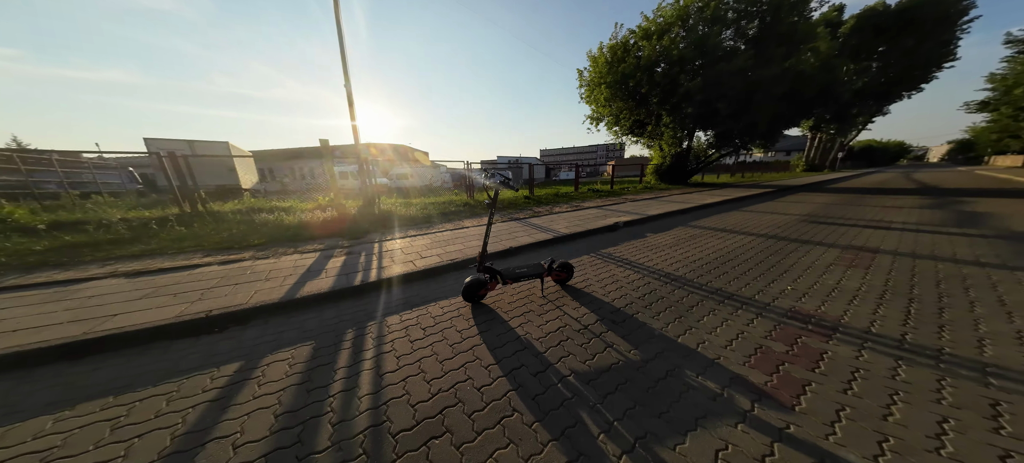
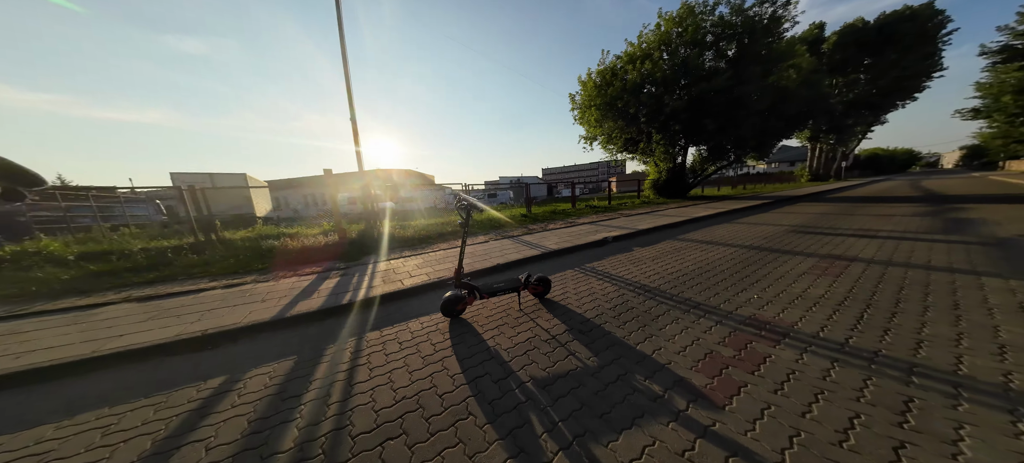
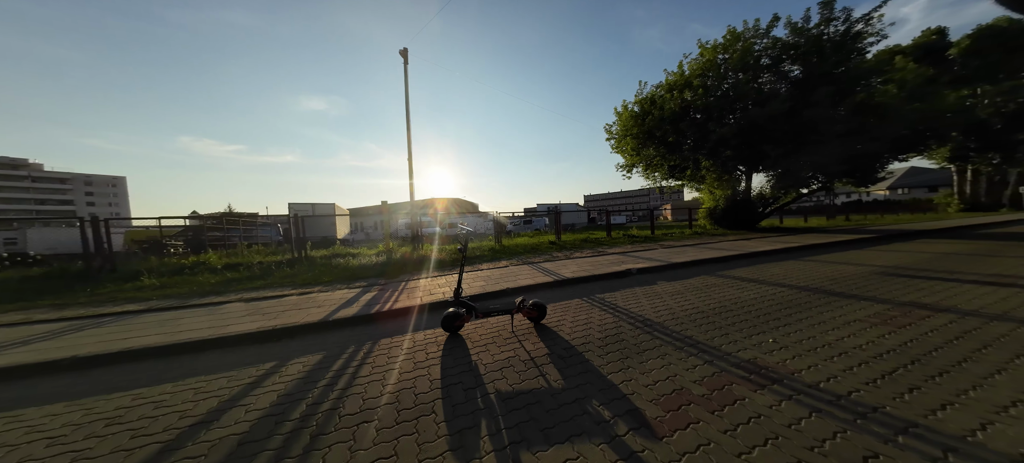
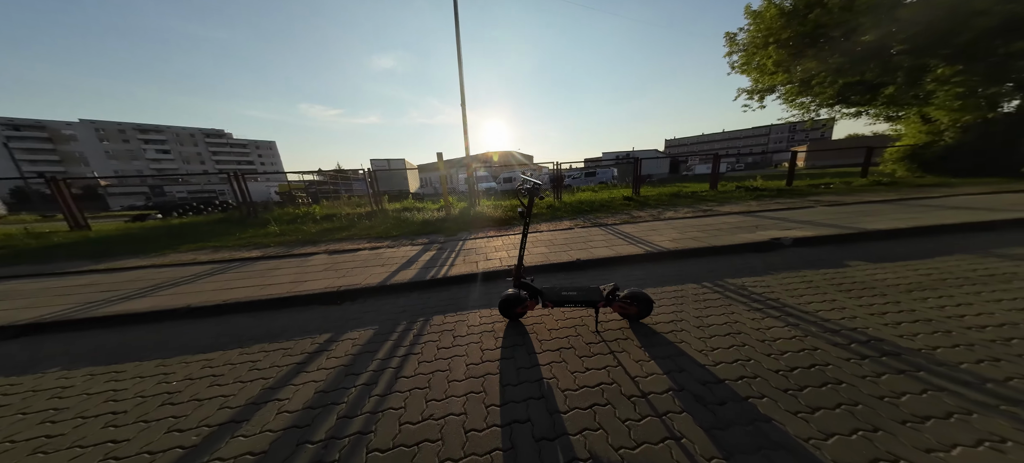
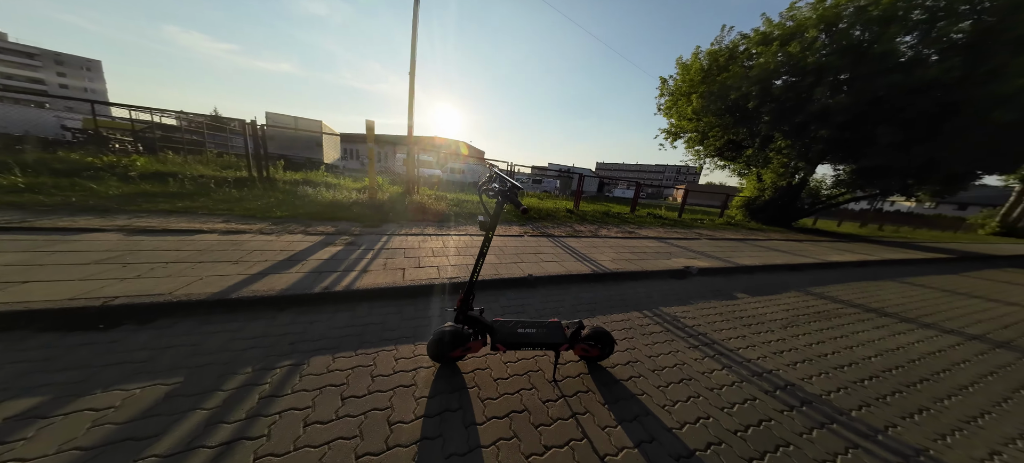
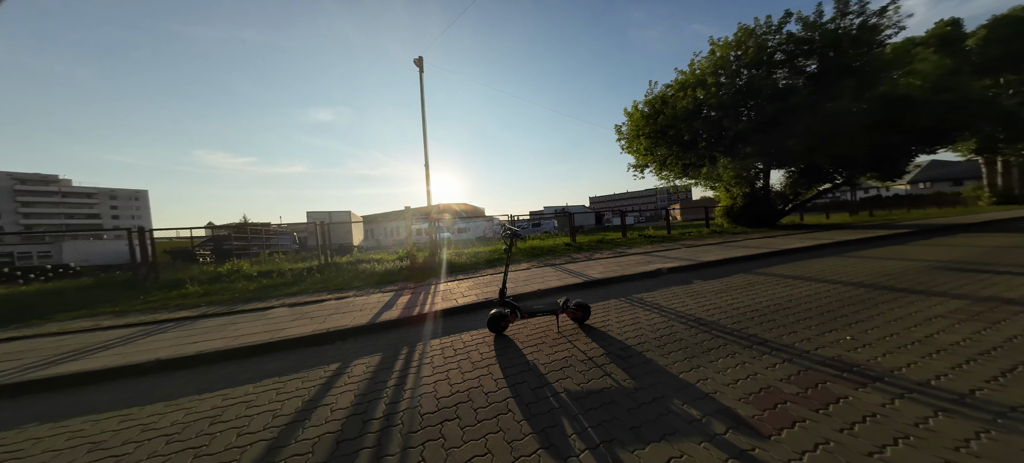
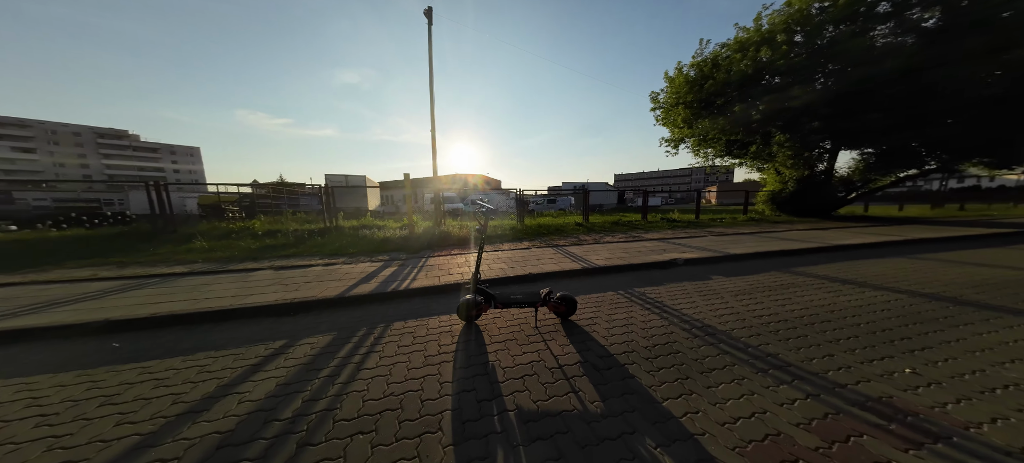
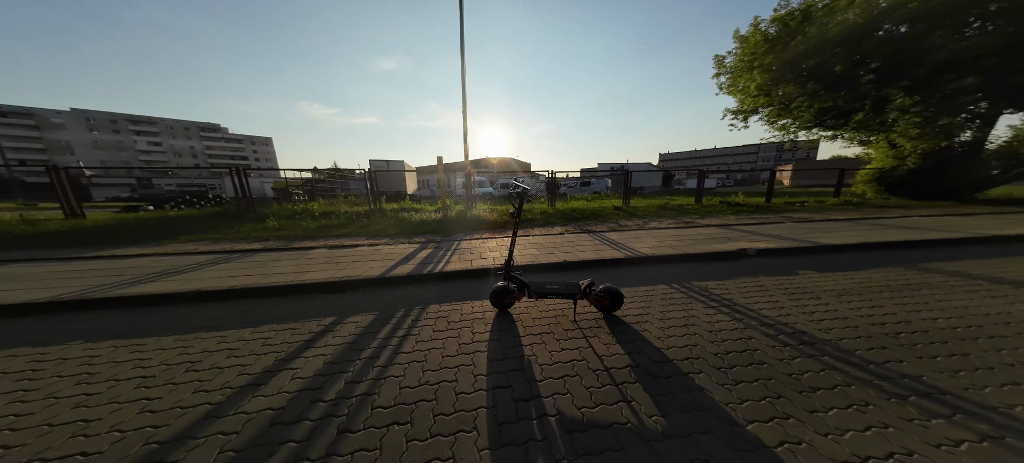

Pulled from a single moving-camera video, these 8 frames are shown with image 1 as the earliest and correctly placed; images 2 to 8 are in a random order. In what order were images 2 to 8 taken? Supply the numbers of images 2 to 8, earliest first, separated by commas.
2, 6, 3, 7, 8, 4, 5
